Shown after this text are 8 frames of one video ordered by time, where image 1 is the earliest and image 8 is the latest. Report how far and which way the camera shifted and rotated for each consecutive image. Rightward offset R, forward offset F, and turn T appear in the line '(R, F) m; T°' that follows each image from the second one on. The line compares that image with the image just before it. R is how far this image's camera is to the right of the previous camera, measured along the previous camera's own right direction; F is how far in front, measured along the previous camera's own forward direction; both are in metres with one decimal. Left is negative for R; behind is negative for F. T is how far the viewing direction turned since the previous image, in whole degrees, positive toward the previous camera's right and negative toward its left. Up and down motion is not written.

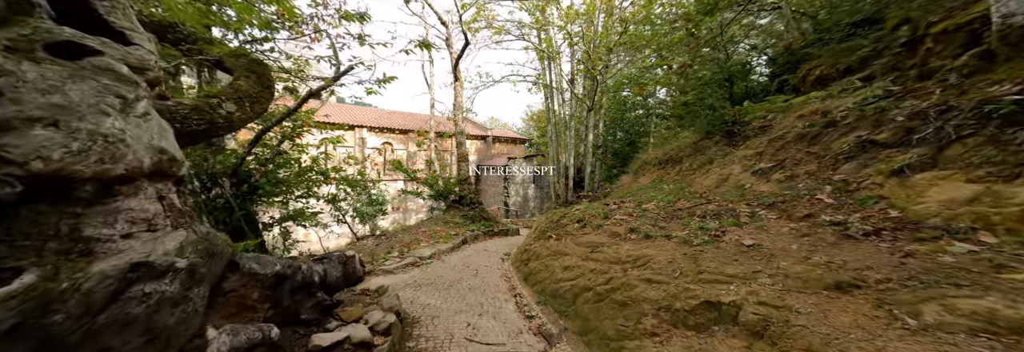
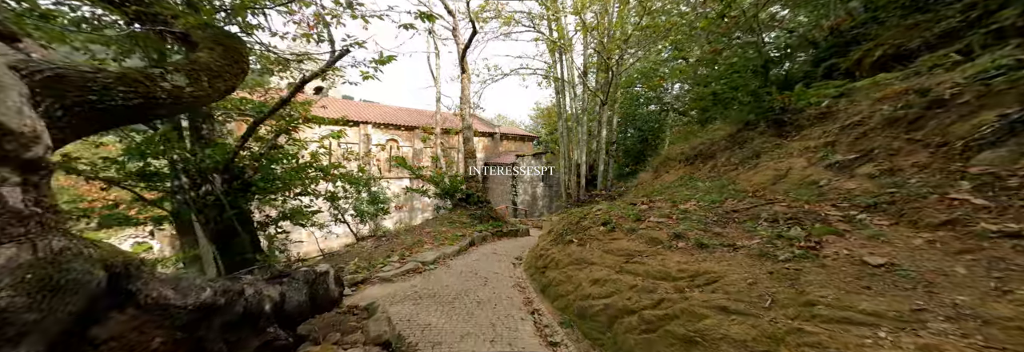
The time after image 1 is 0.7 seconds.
(-0.1, +0.7) m; -1°
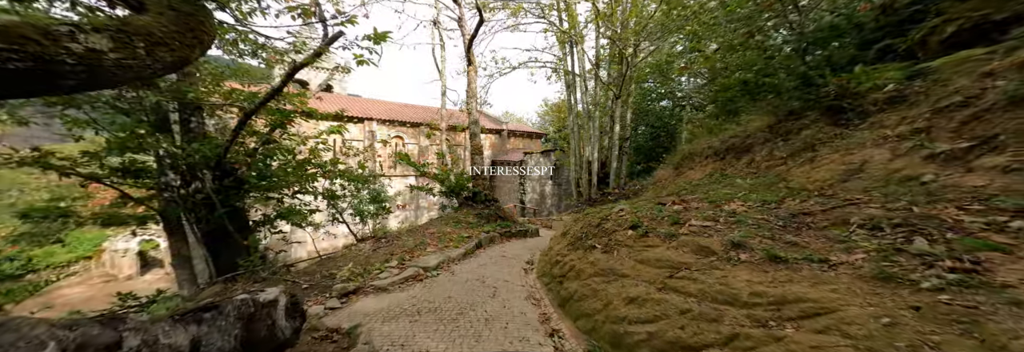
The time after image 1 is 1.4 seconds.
(-0.1, +0.6) m; -1°
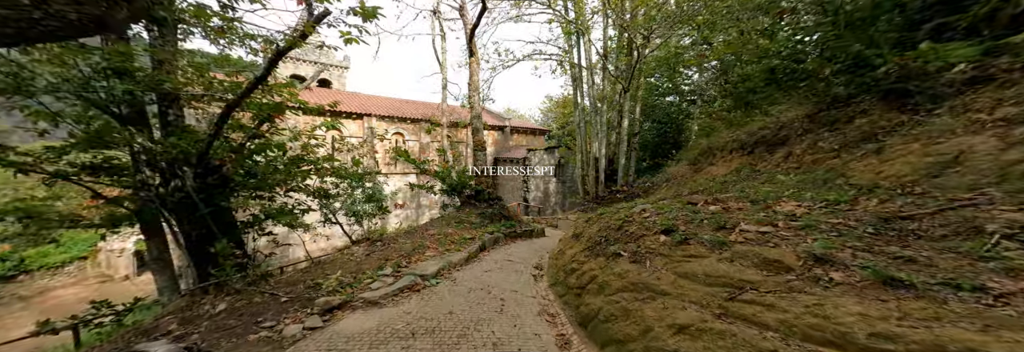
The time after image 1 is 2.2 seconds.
(-0.1, +0.6) m; 0°
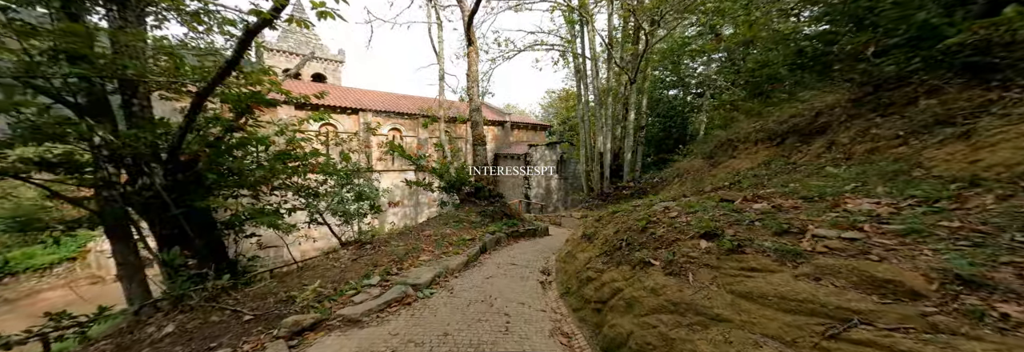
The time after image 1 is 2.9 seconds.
(-0.1, +0.6) m; 0°
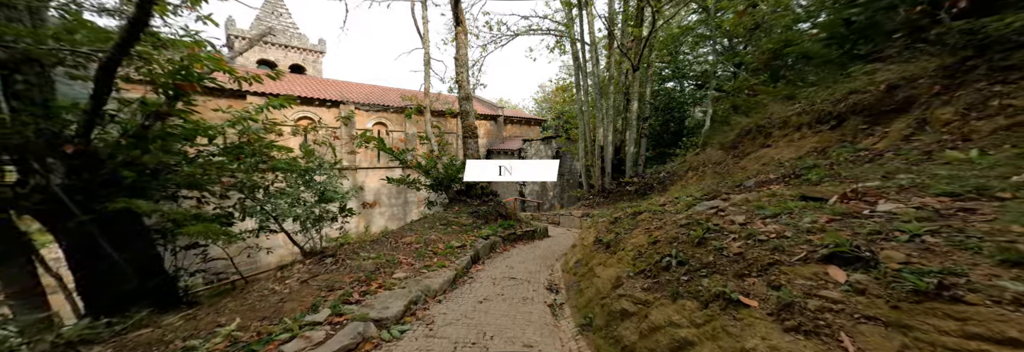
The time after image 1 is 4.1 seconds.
(-0.1, +1.1) m; +1°
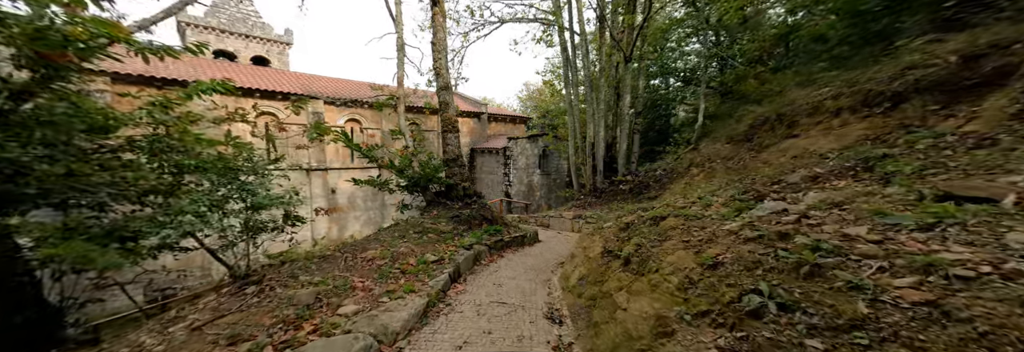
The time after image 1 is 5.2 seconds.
(0.0, +1.0) m; +3°
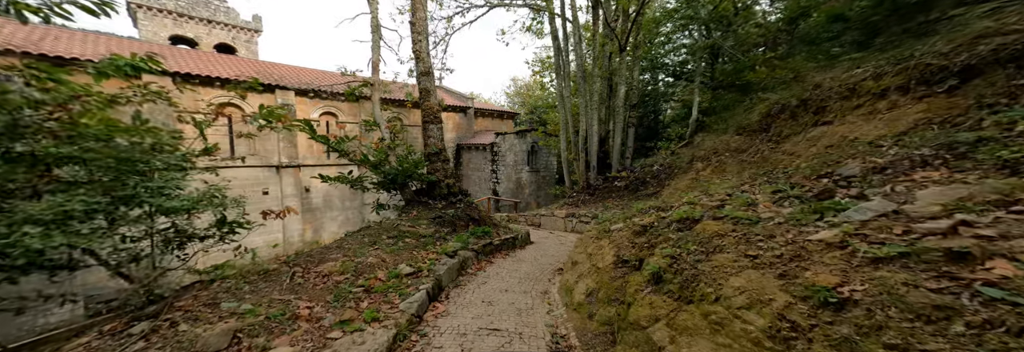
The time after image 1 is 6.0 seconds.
(-0.1, +0.8) m; +2°
